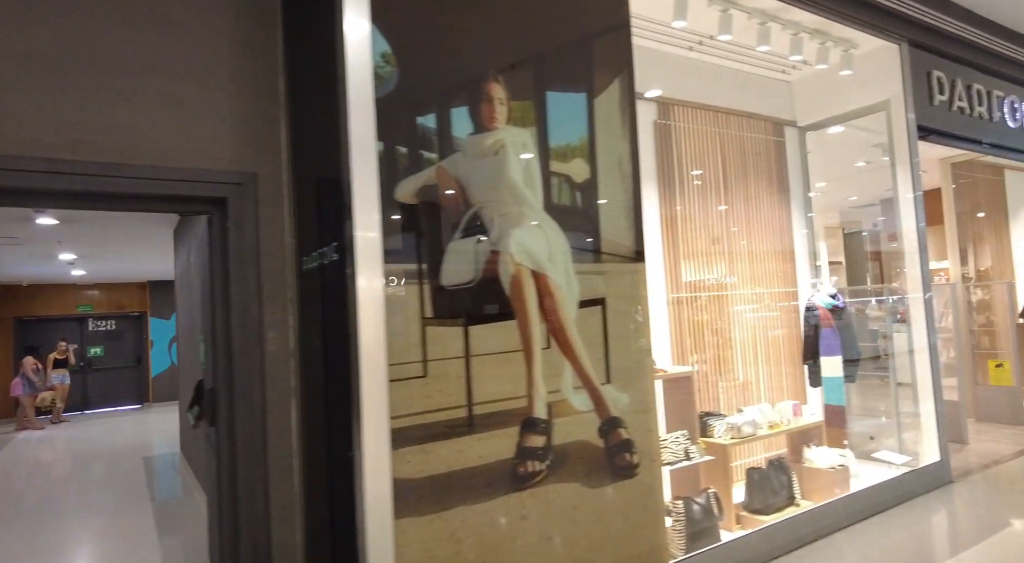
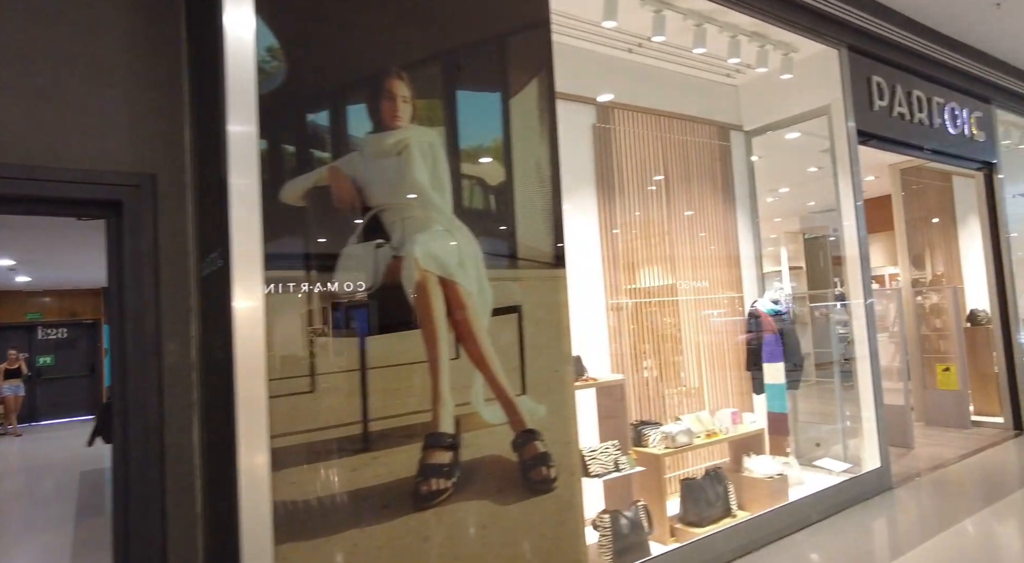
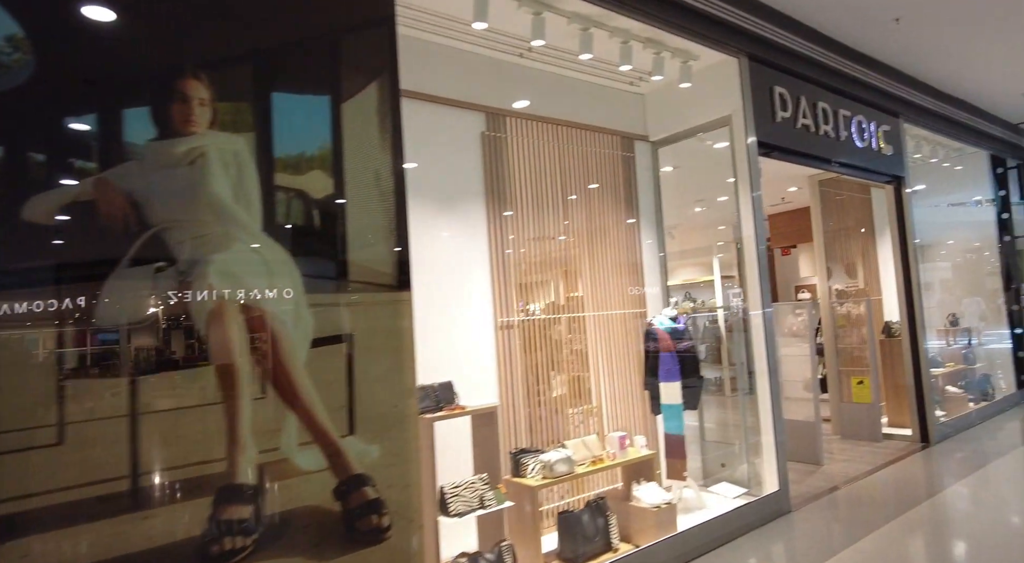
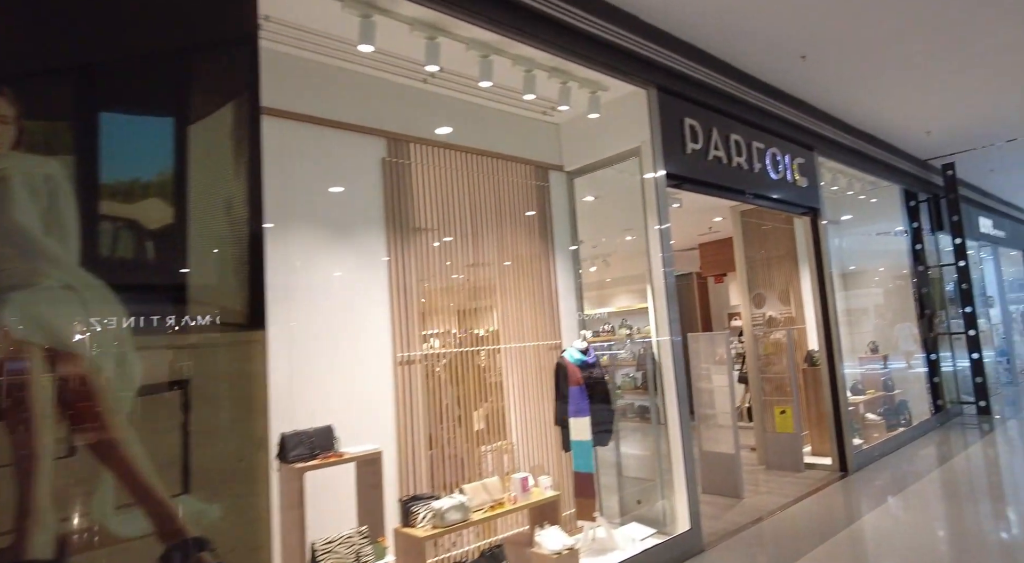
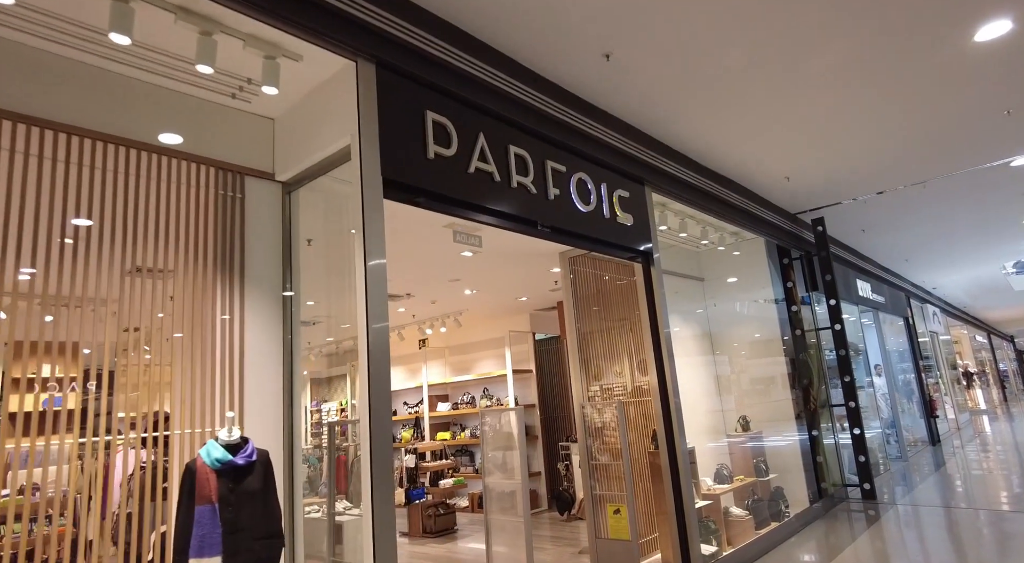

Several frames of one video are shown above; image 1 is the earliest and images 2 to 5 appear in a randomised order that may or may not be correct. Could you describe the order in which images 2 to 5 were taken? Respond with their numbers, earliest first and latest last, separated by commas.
2, 3, 4, 5
